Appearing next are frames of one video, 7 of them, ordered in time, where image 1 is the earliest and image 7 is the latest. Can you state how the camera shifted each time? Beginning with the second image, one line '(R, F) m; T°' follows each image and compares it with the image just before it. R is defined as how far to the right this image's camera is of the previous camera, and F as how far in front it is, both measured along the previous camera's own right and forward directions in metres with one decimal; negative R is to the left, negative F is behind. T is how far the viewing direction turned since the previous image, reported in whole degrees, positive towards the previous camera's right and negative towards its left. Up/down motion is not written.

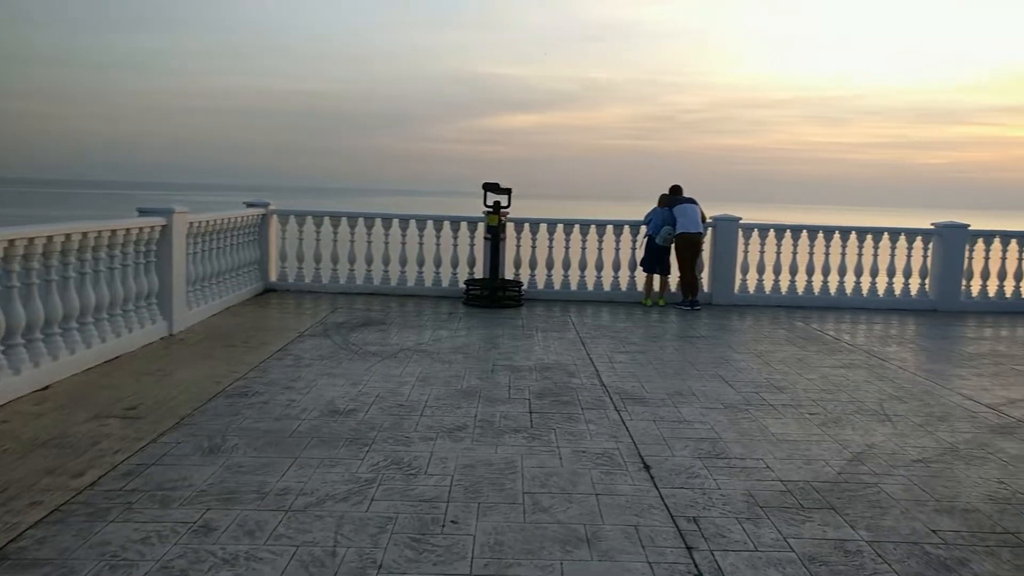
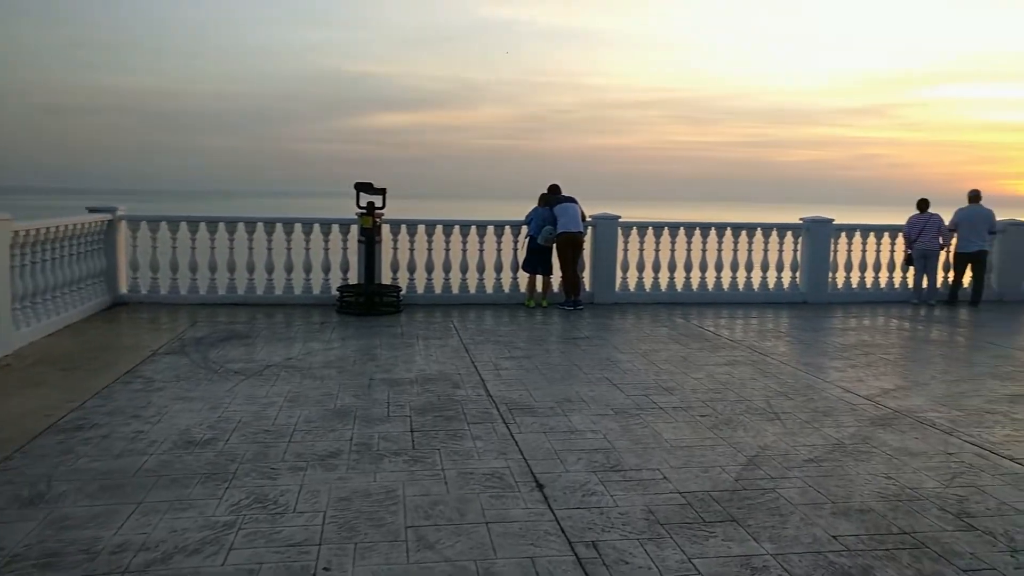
(0.0, +0.5) m; +9°
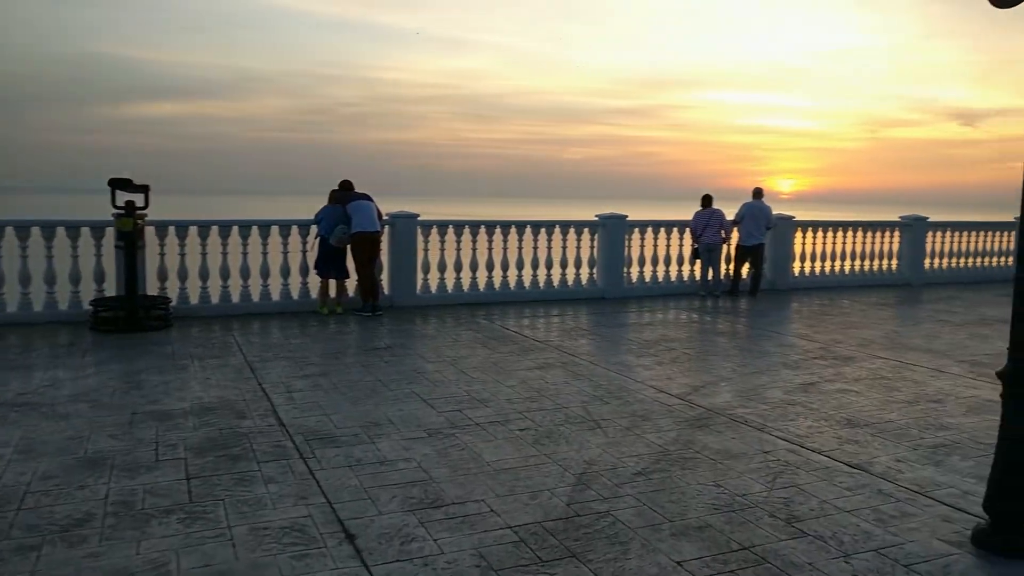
(0.0, +0.7) m; +15°
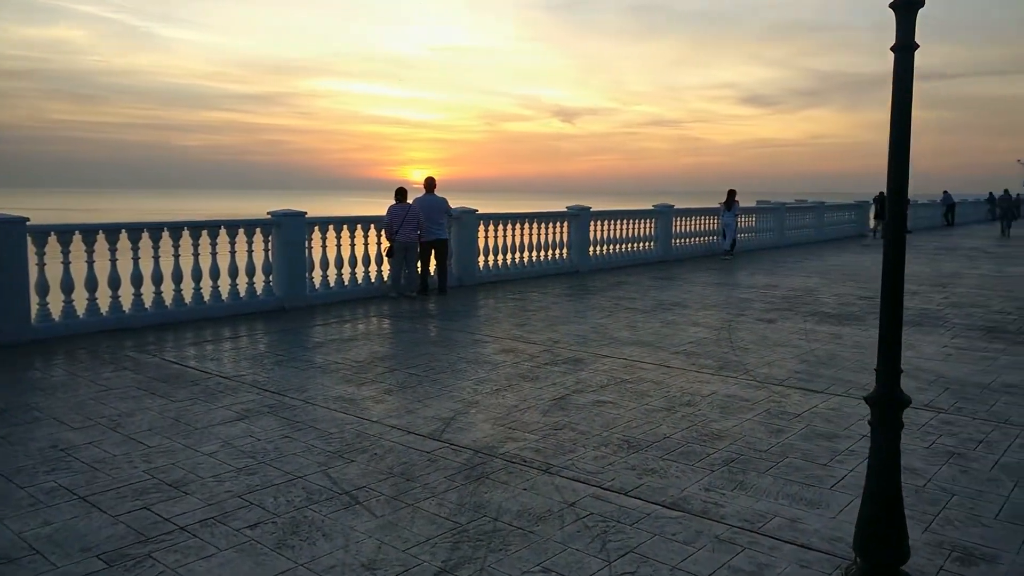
(-0.5, +1.6) m; +26°
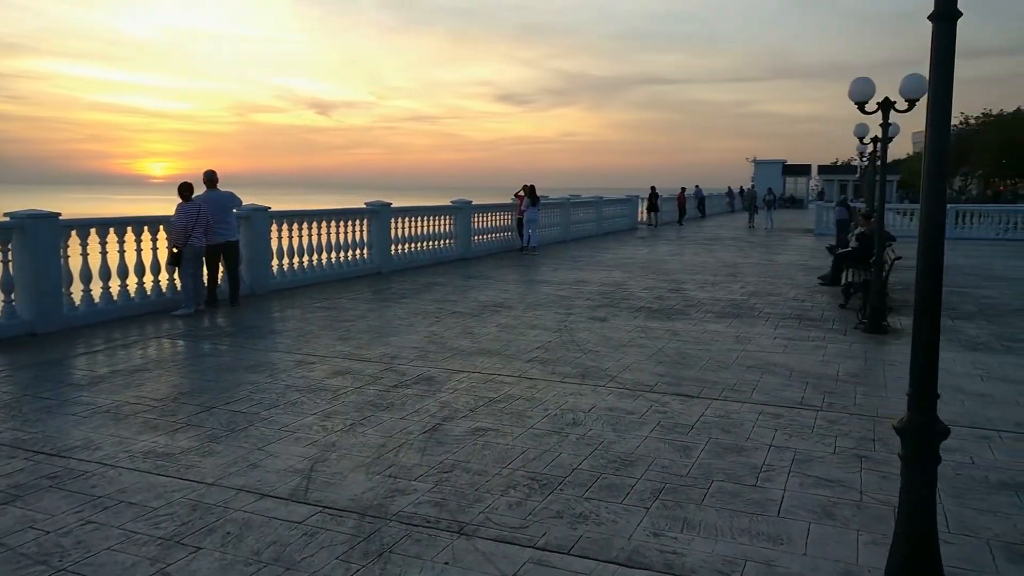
(-0.7, +1.1) m; +17°
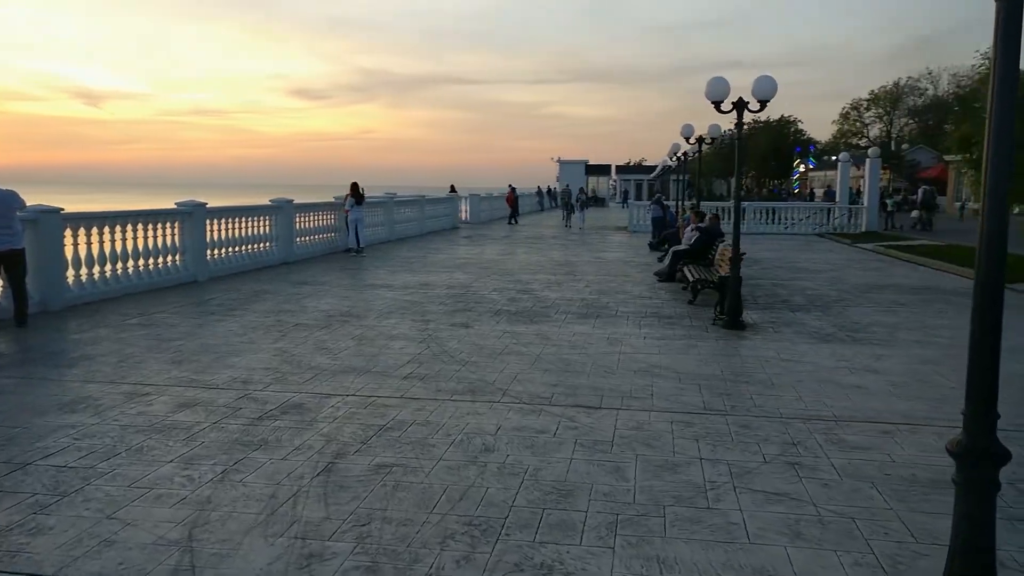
(-0.7, +0.8) m; +14°
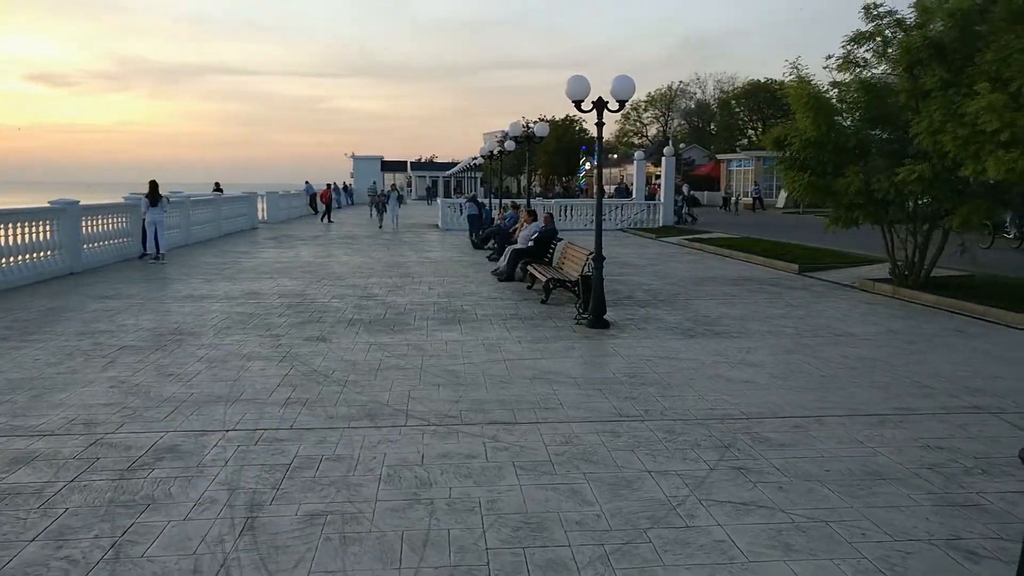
(-0.9, +0.6) m; +15°
